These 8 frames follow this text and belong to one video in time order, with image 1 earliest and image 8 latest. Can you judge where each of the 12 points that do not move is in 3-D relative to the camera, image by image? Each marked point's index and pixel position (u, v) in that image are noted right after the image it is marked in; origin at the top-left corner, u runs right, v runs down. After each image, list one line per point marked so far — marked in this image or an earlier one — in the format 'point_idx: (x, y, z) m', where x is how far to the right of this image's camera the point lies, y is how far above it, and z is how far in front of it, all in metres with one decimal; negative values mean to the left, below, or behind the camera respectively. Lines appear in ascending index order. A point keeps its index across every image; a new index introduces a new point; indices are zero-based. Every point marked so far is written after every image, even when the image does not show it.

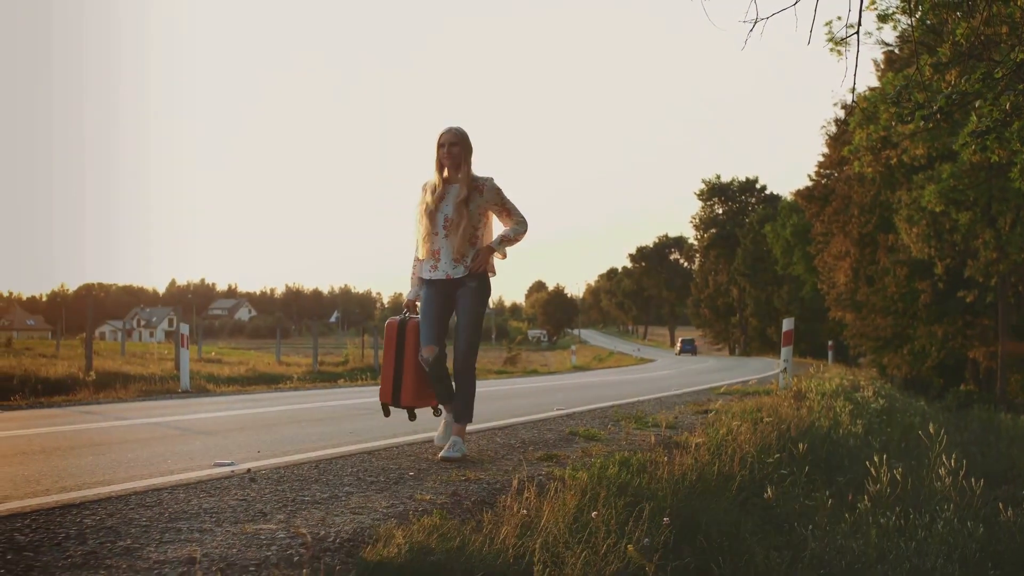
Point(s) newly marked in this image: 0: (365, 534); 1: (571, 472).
0: (-0.6, -1.0, +3.5) m
1: (+0.3, -1.0, +4.7) m
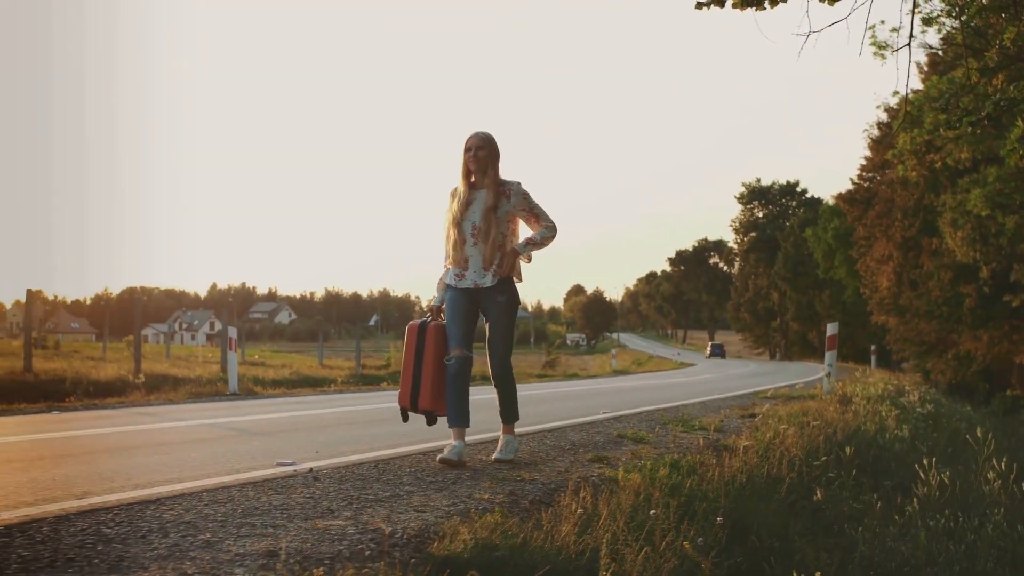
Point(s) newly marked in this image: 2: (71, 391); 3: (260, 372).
0: (-0.3, -1.0, +3.6) m
1: (+0.6, -1.0, +4.8) m
2: (-7.3, -1.7, +14.8) m
3: (-4.8, -1.6, +17.1) m
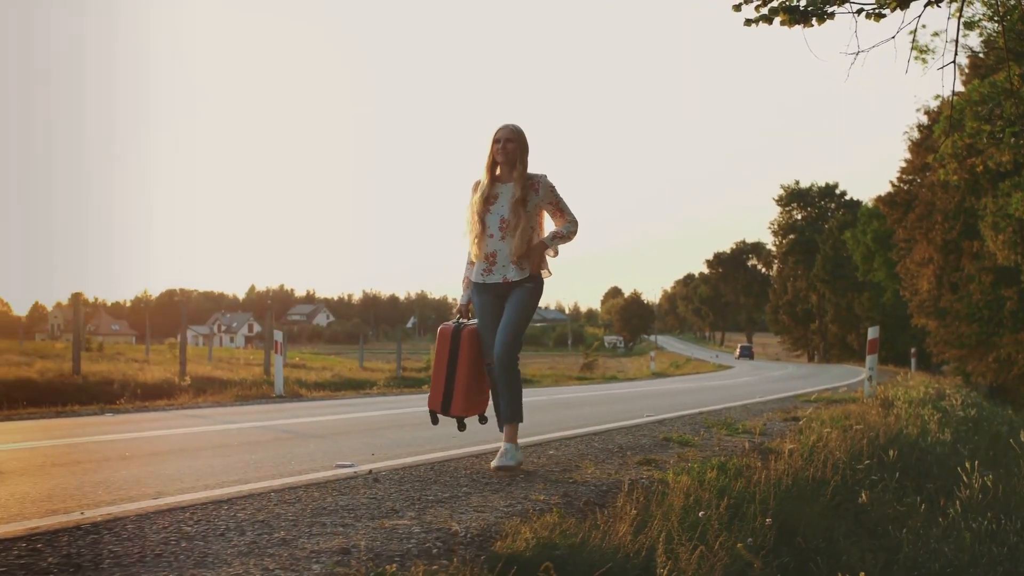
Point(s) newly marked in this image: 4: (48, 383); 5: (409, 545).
0: (-0.1, -1.0, +3.8) m
1: (+0.9, -1.0, +4.9) m
2: (-6.7, -1.8, +15.2) m
3: (-4.1, -1.7, +17.5) m
4: (-7.8, -1.6, +14.9) m
5: (-0.4, -1.0, +3.5) m
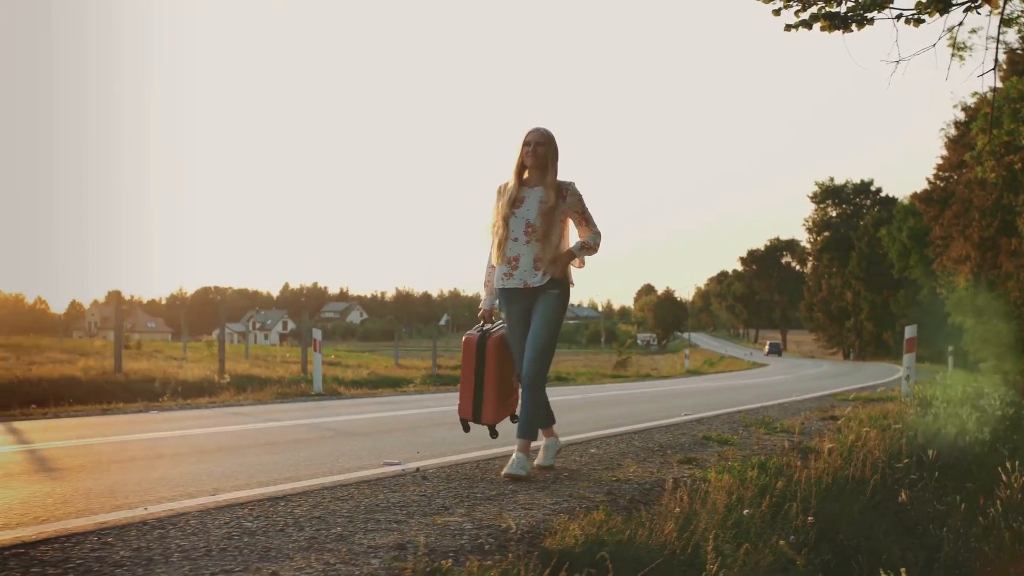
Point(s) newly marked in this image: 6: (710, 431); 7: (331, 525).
0: (+0.1, -1.0, +3.9) m
1: (+1.1, -1.0, +5.0) m
2: (-6.1, -1.8, +15.6) m
3: (-3.4, -1.7, +17.7) m
4: (-7.2, -1.6, +15.2) m
5: (-0.2, -1.0, +3.7) m
6: (+1.6, -1.1, +7.0) m
7: (-0.8, -1.0, +3.9) m
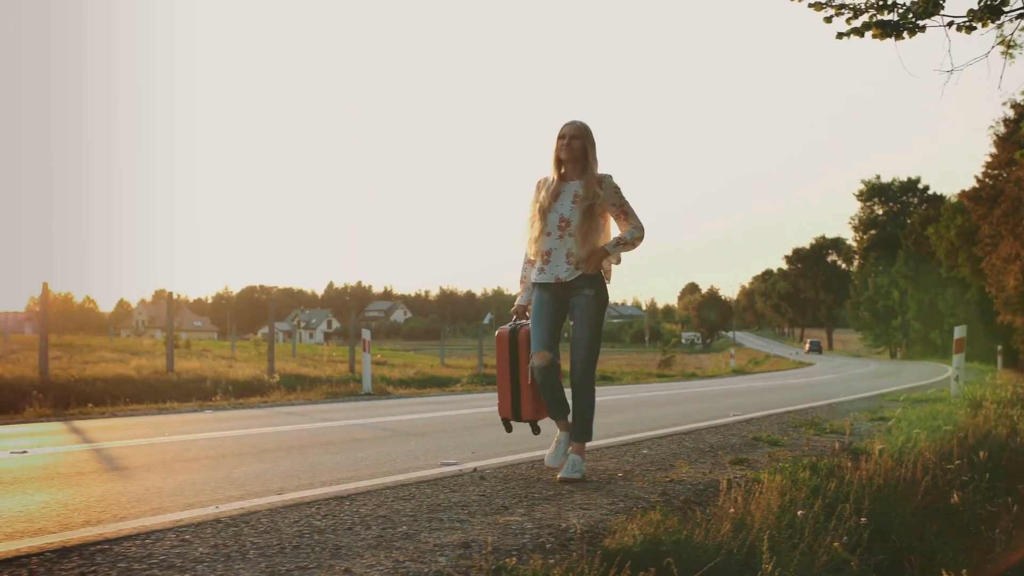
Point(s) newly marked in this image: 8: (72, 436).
0: (+0.4, -1.1, +4.0) m
1: (+1.4, -1.1, +5.1) m
2: (-5.3, -1.8, +16.0) m
3: (-2.6, -1.7, +18.0) m
4: (-6.4, -1.6, +15.7) m
5: (+0.1, -1.1, +3.8) m
6: (+2.0, -1.1, +7.0) m
7: (-0.5, -1.1, +4.1) m
8: (-4.3, -1.4, +8.6) m
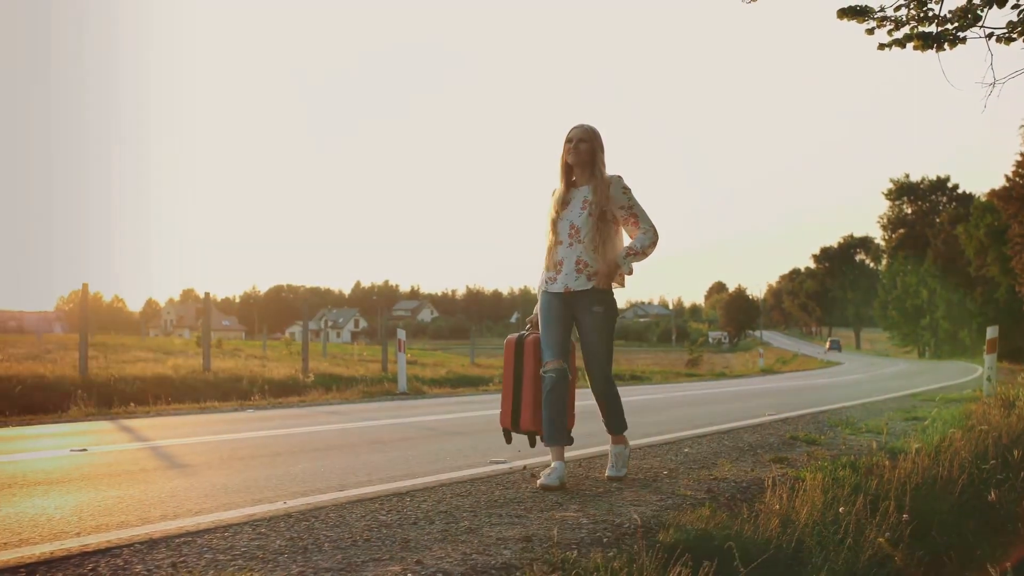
0: (+0.7, -1.1, +4.2) m
1: (+1.7, -1.1, +5.2) m
2: (-4.8, -1.9, +16.3) m
3: (-1.9, -1.7, +18.2) m
4: (-5.8, -1.7, +16.0) m
5: (+0.3, -1.1, +4.0) m
6: (+2.3, -1.2, +7.2) m
7: (-0.3, -1.1, +4.3) m
8: (-3.9, -1.5, +8.9) m
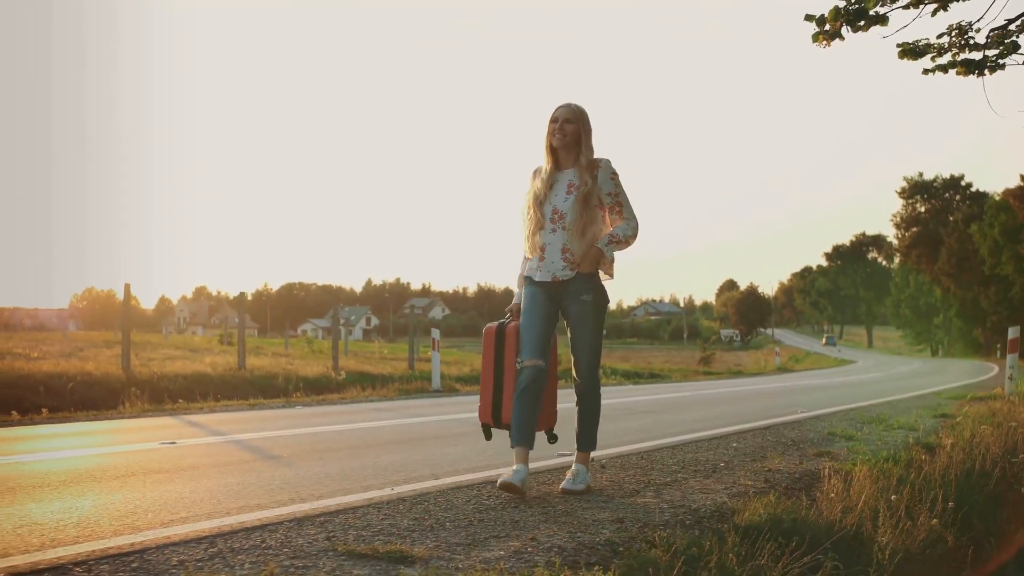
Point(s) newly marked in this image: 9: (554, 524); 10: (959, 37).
0: (+1.1, -1.2, +4.7) m
1: (+2.2, -1.2, +5.8) m
2: (-4.2, -1.9, +16.8) m
3: (-1.4, -1.7, +18.8) m
4: (-5.3, -1.7, +16.6) m
5: (+0.8, -1.2, +4.5) m
6: (+2.8, -1.2, +7.7) m
7: (+0.2, -1.2, +4.8) m
8: (-3.4, -1.5, +9.5) m
9: (+0.2, -1.2, +4.4) m
10: (+3.4, +1.9, +6.8) m
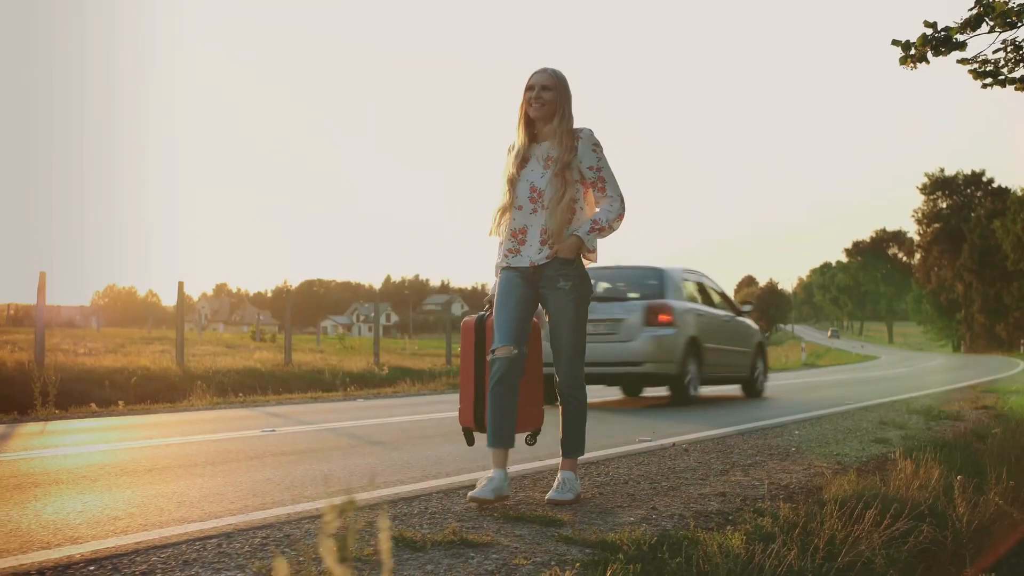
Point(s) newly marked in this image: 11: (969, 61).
0: (+1.8, -1.2, +5.3) m
1: (+2.9, -1.2, +6.4) m
2: (-3.4, -1.8, +17.5) m
3: (-0.6, -1.7, +19.4) m
4: (-4.5, -1.6, +17.3) m
5: (+1.5, -1.2, +5.1) m
6: (+3.5, -1.2, +8.3) m
7: (+0.9, -1.2, +5.4) m
8: (-2.7, -1.5, +10.1) m
9: (+0.9, -1.2, +5.0) m
10: (+4.1, +1.9, +7.3) m
11: (+3.7, +1.9, +7.3) m
